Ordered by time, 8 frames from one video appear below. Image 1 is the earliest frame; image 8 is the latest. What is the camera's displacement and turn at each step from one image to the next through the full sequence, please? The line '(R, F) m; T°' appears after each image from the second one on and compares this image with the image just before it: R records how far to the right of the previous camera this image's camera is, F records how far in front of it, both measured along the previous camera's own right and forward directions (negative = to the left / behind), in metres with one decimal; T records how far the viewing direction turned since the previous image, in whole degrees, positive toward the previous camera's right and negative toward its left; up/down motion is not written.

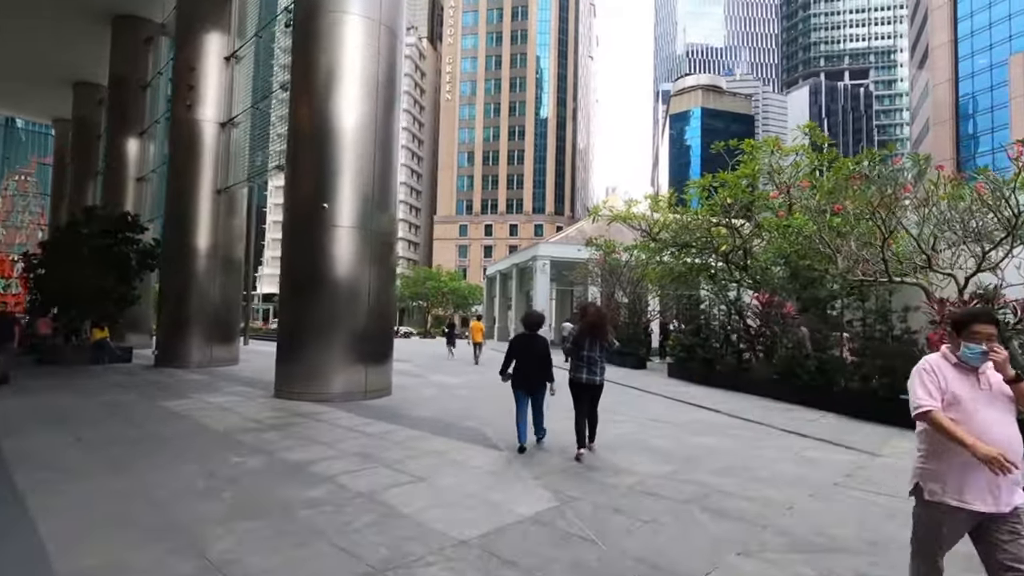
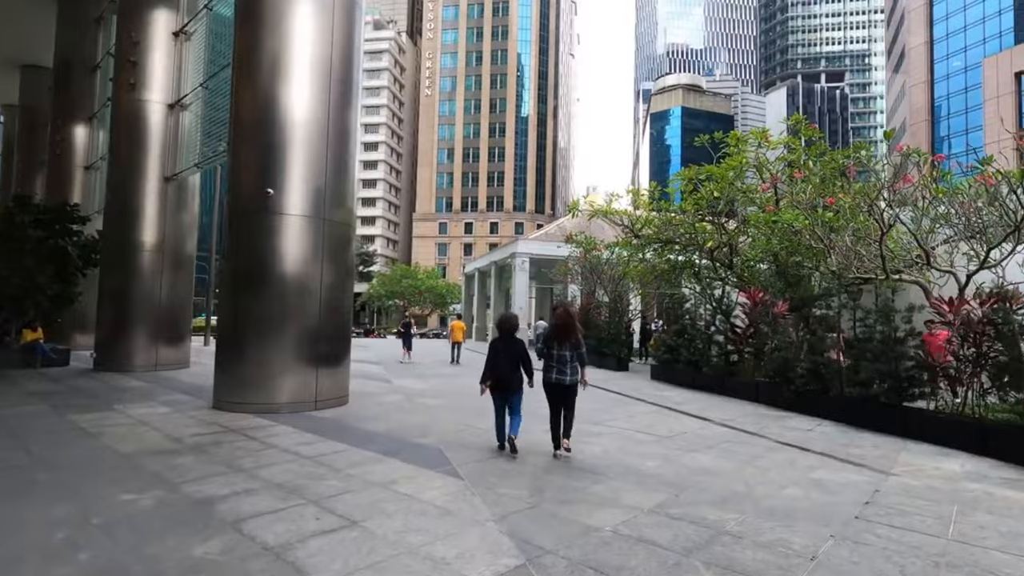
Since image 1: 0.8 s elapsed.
(+0.2, +1.0) m; +2°
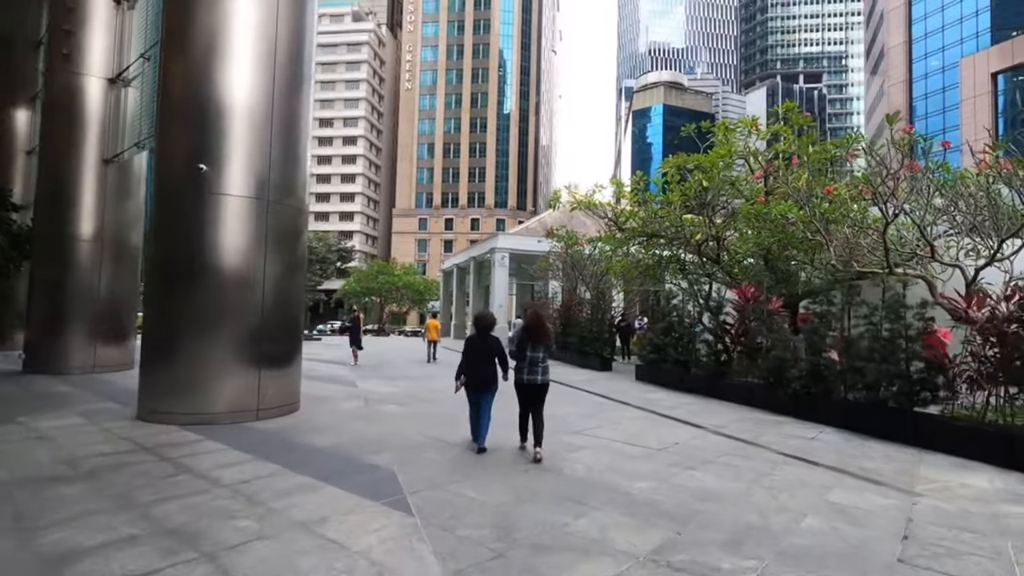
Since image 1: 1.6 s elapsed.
(+0.1, +1.0) m; +2°
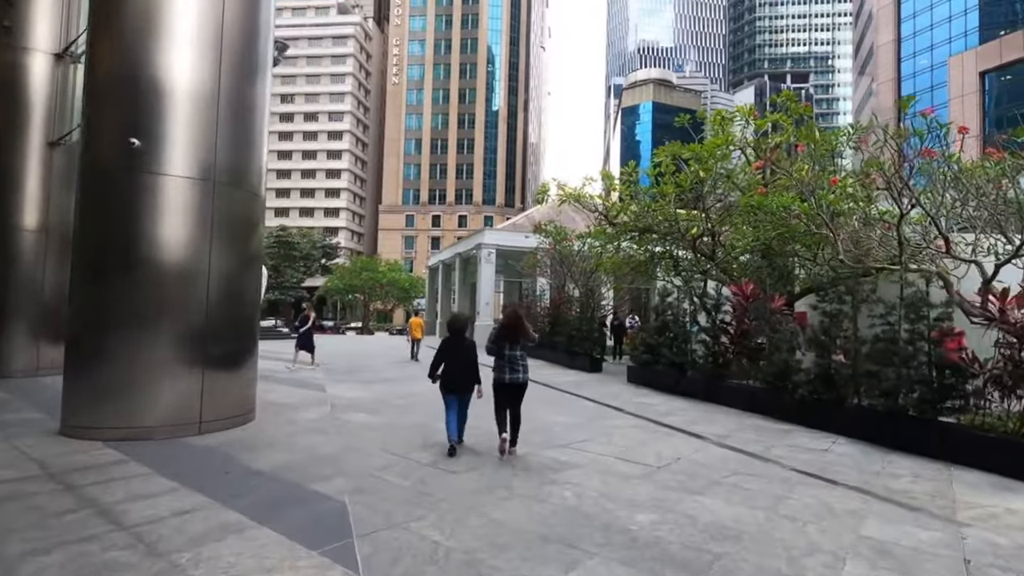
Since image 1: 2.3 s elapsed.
(+0.1, +0.9) m; +1°
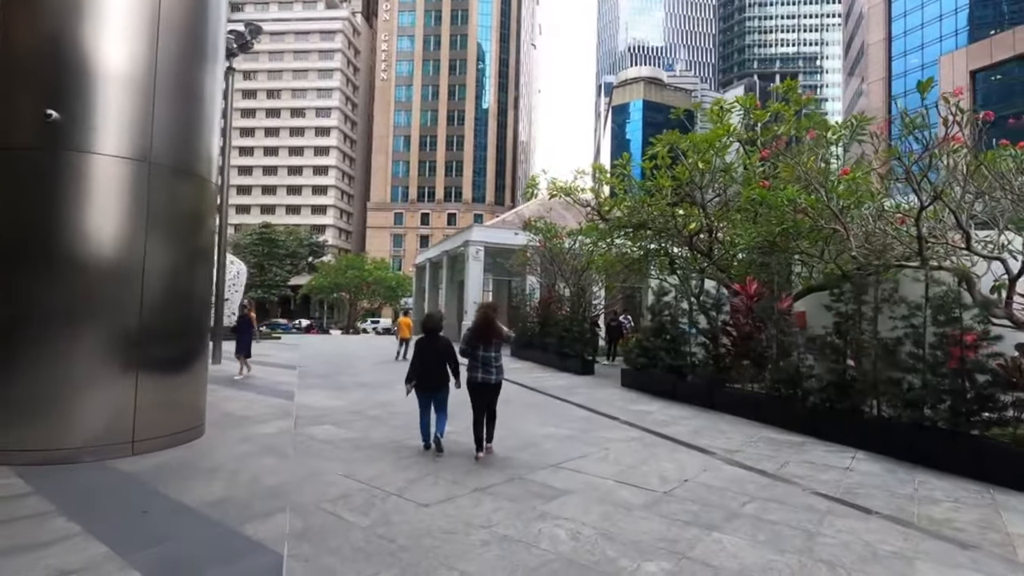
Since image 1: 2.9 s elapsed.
(+0.1, +0.8) m; +1°
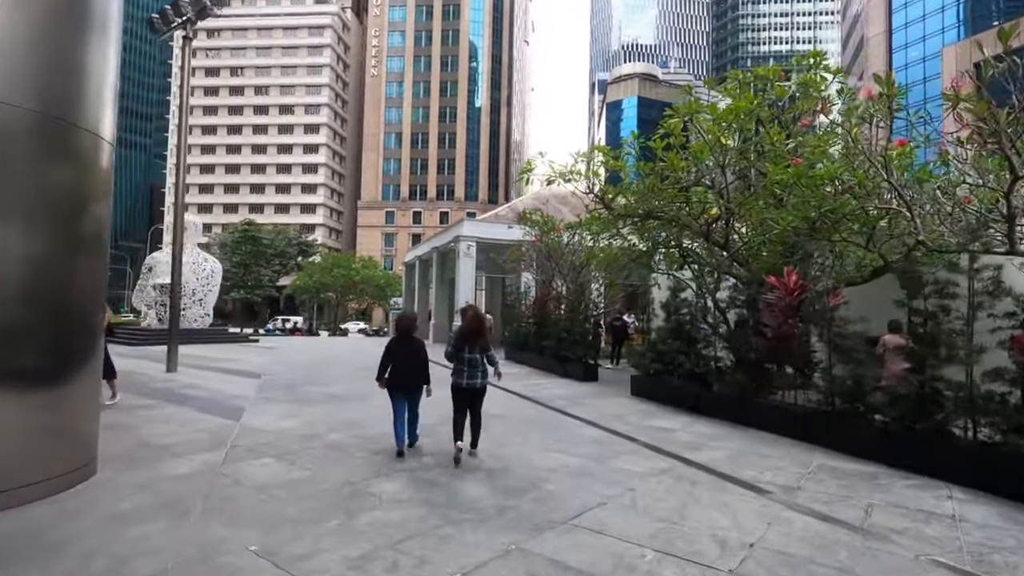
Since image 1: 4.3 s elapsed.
(0.0, +1.7) m; +1°
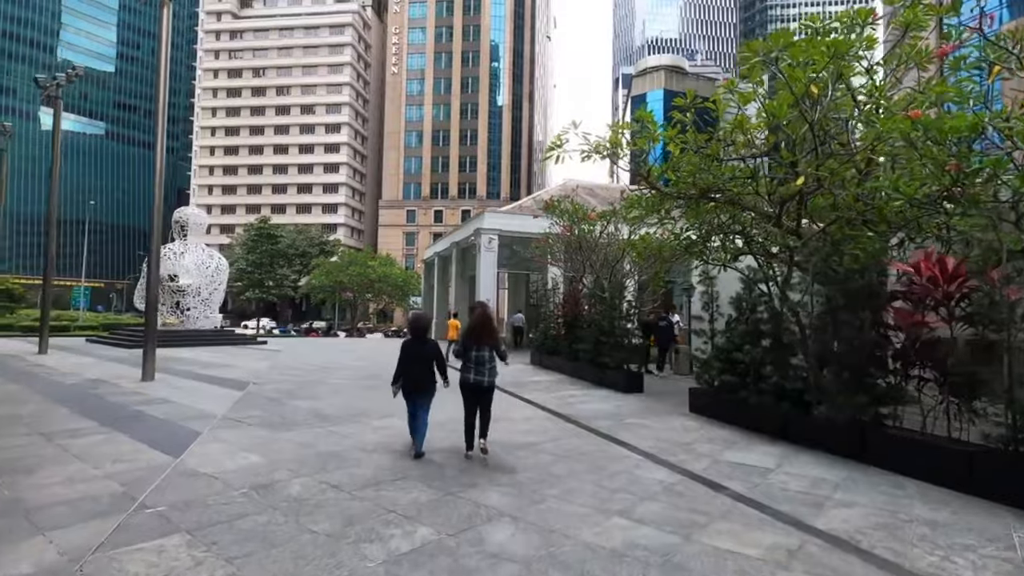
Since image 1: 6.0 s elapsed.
(-0.1, +2.1) m; -2°
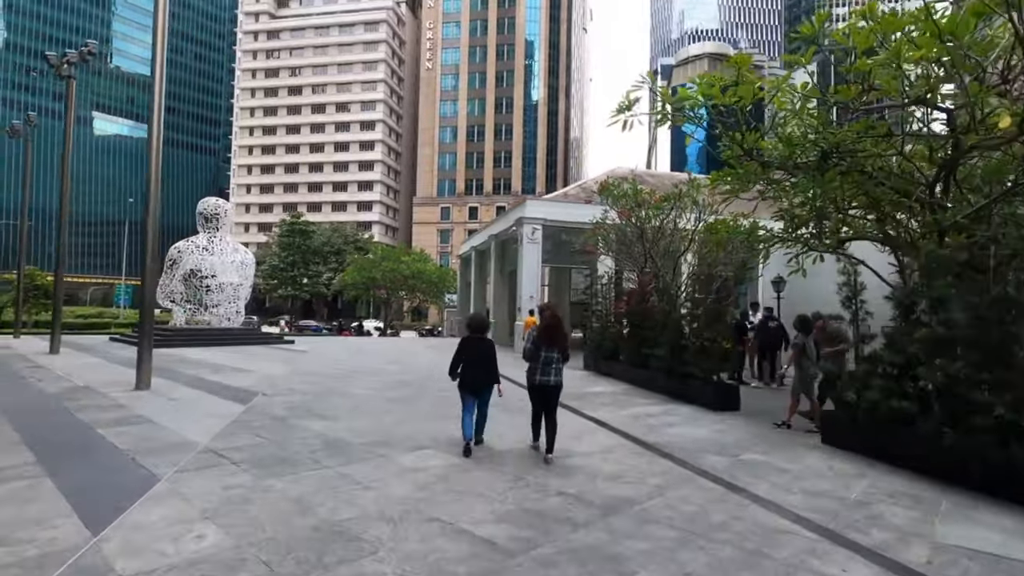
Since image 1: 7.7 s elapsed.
(-0.5, +2.2) m; -3°
